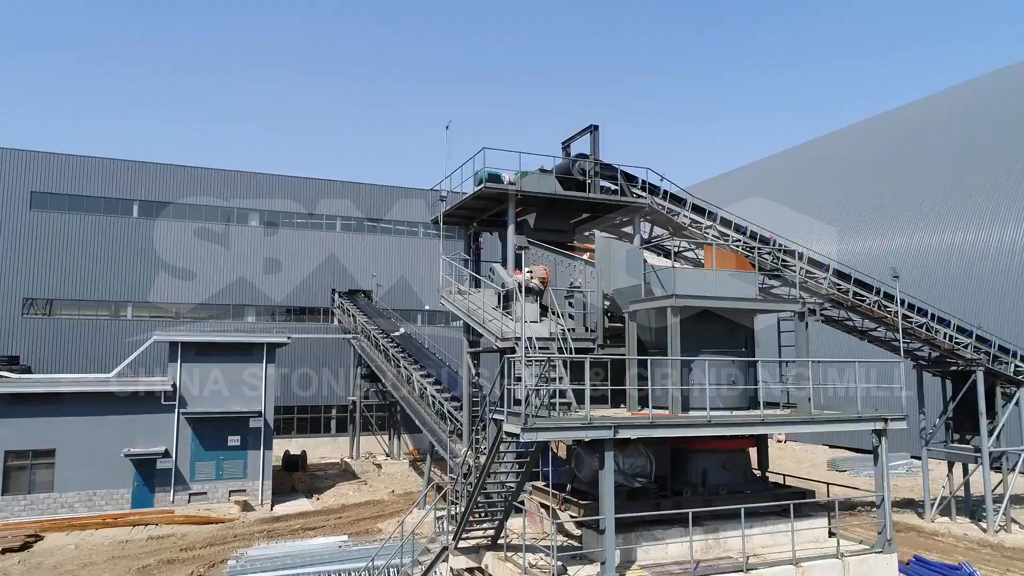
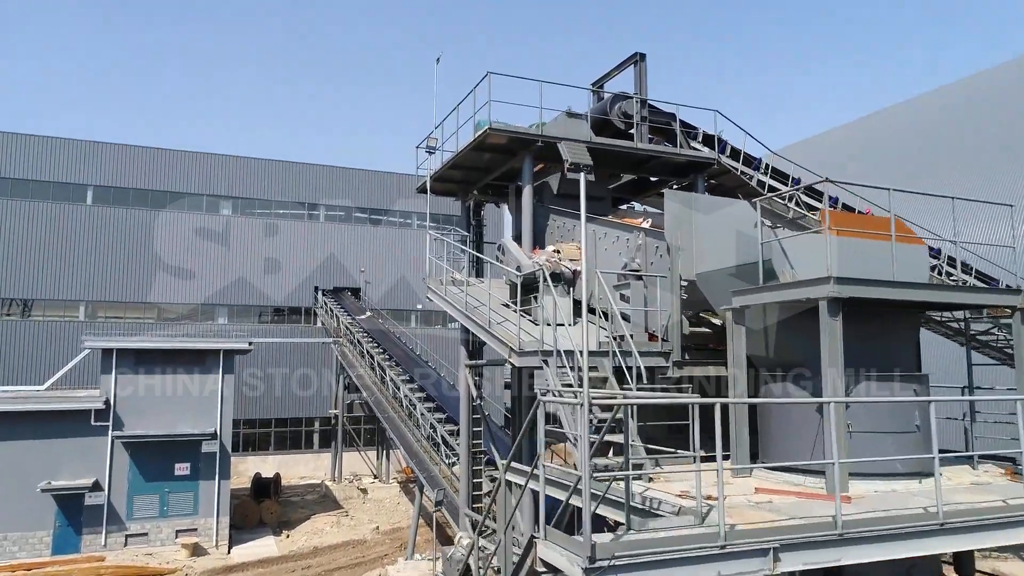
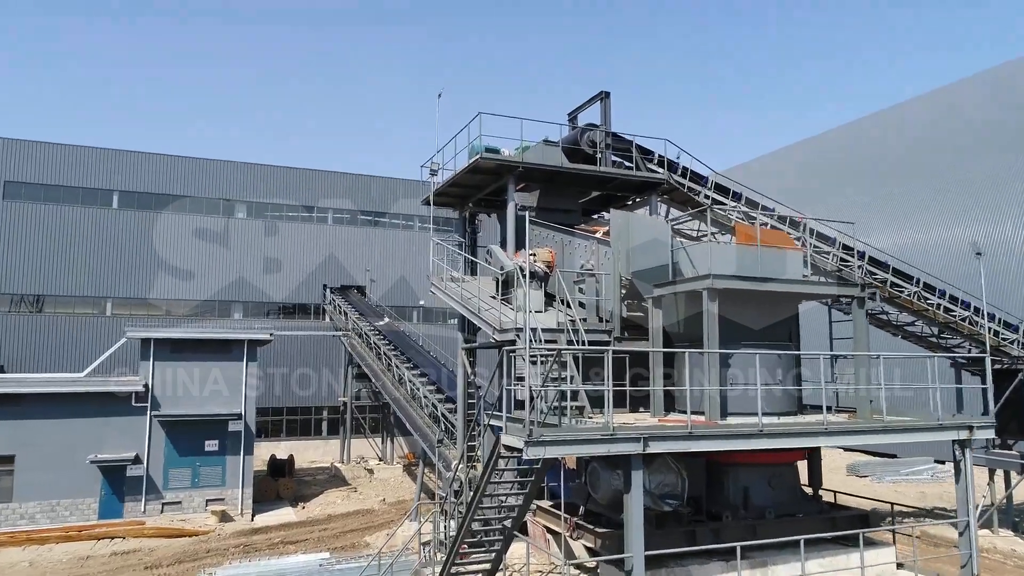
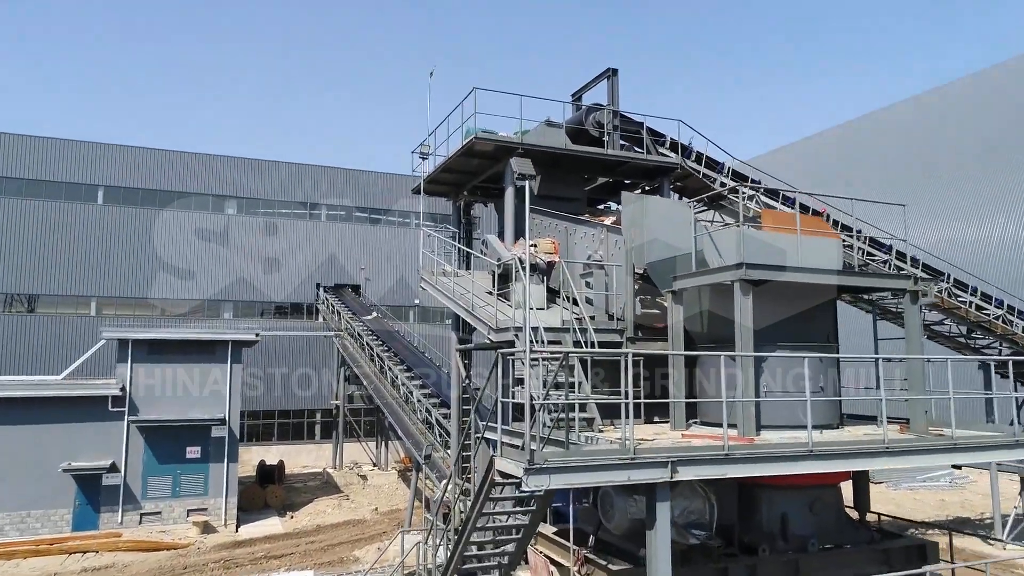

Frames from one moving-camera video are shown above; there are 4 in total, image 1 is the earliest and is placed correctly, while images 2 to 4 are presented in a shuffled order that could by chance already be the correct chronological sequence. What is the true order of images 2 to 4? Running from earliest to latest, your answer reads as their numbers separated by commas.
3, 4, 2
